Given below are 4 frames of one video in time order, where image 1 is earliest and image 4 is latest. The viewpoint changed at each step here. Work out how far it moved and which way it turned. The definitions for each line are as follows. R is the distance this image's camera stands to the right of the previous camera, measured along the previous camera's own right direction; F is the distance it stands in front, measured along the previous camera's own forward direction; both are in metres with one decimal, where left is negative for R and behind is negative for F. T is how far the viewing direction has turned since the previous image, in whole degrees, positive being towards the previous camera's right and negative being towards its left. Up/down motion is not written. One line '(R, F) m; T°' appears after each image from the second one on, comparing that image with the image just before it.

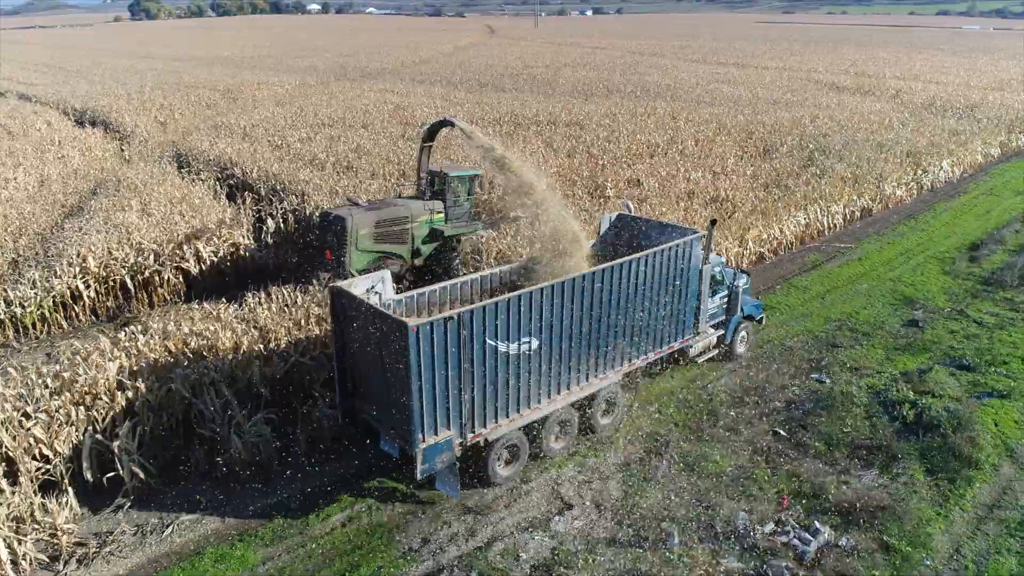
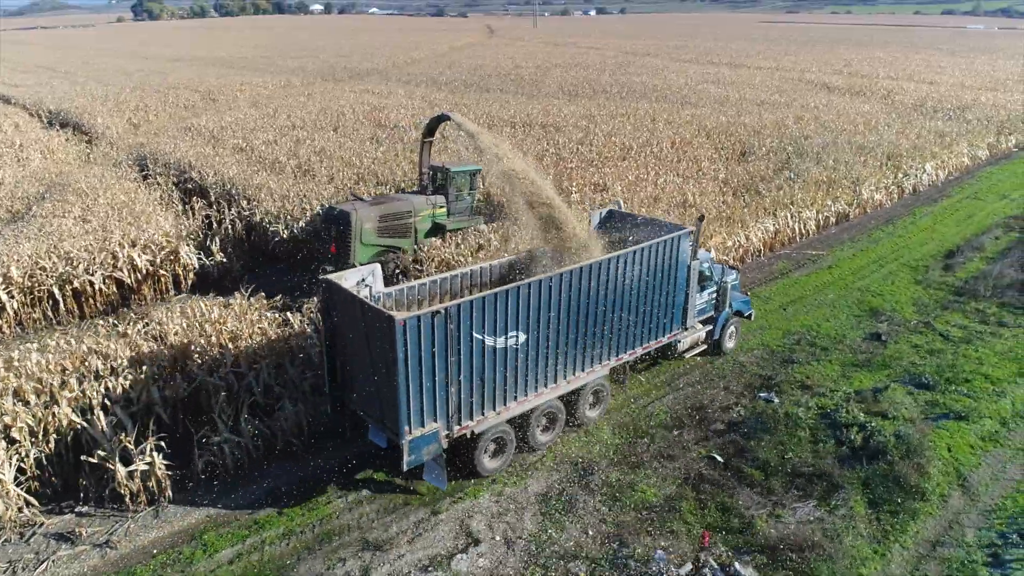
(+0.9, +0.5) m; 0°
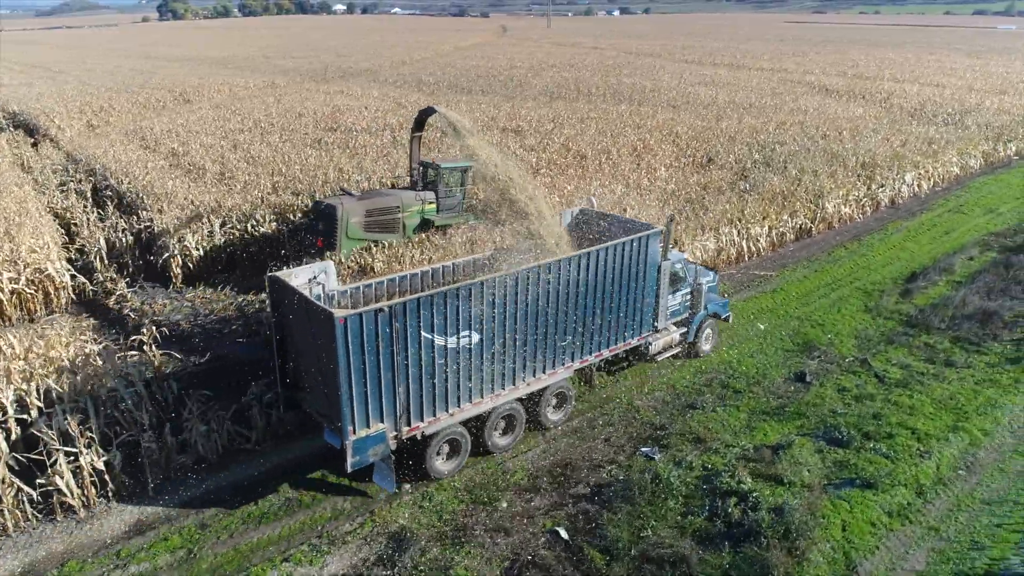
(+1.9, +1.2) m; -2°
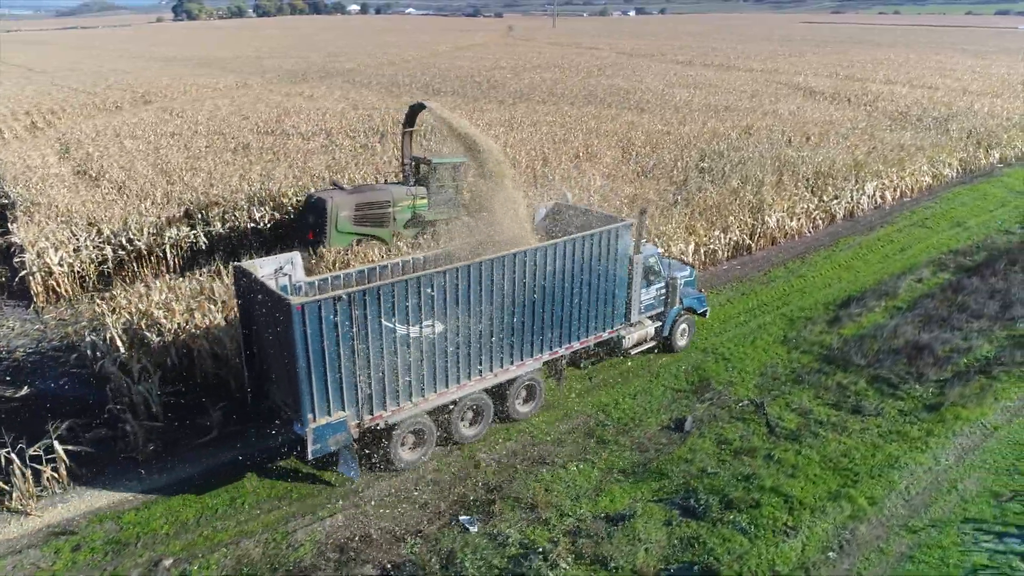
(+2.0, +1.2) m; -1°
